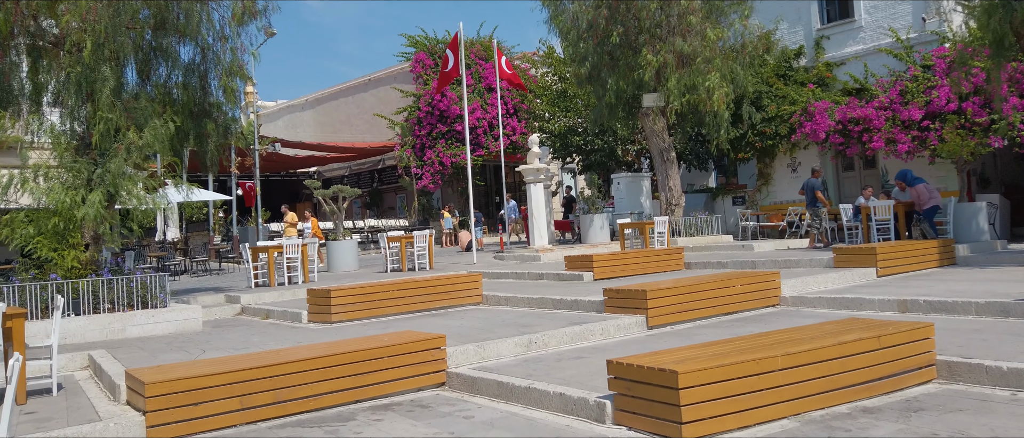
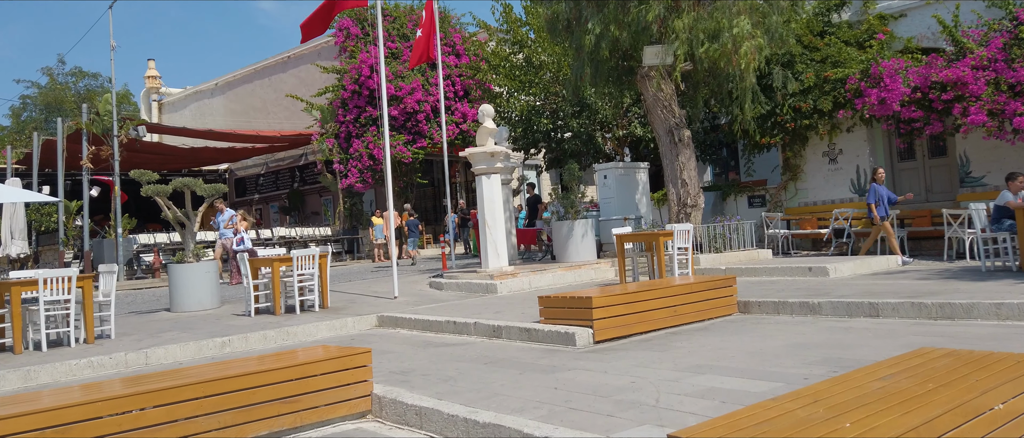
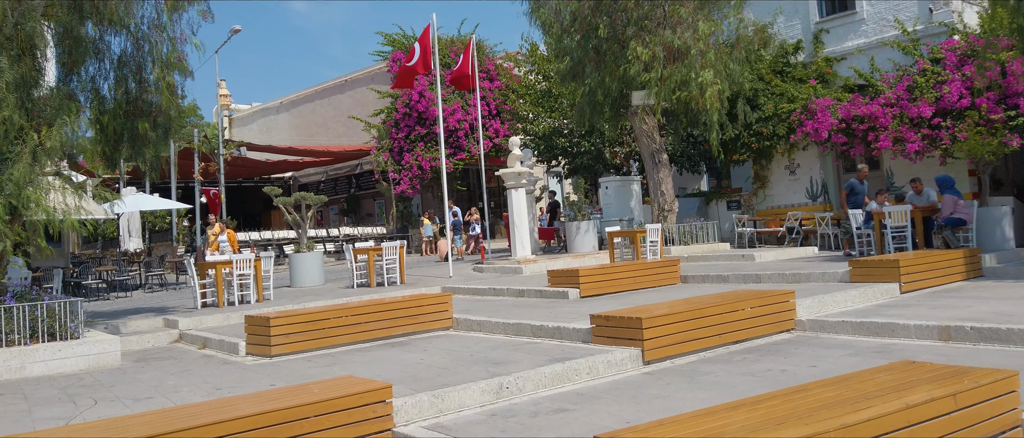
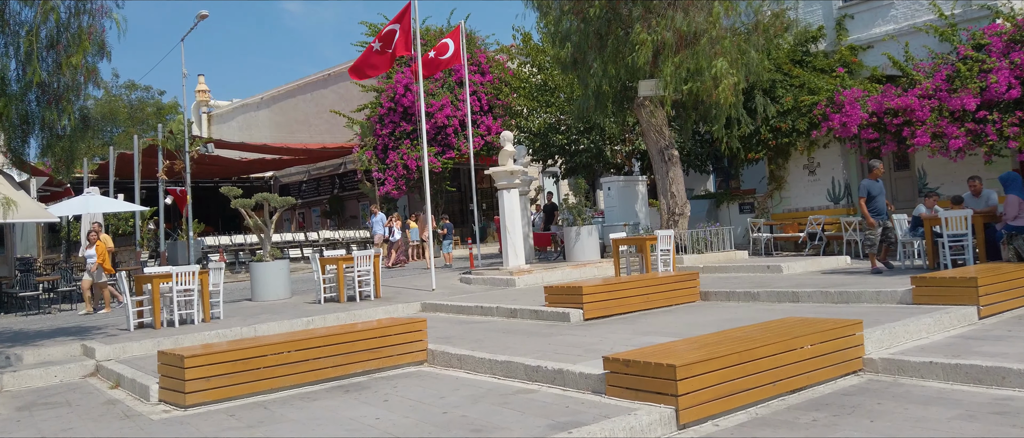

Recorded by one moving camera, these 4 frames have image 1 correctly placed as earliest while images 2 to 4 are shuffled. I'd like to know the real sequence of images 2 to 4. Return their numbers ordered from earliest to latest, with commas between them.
3, 4, 2
